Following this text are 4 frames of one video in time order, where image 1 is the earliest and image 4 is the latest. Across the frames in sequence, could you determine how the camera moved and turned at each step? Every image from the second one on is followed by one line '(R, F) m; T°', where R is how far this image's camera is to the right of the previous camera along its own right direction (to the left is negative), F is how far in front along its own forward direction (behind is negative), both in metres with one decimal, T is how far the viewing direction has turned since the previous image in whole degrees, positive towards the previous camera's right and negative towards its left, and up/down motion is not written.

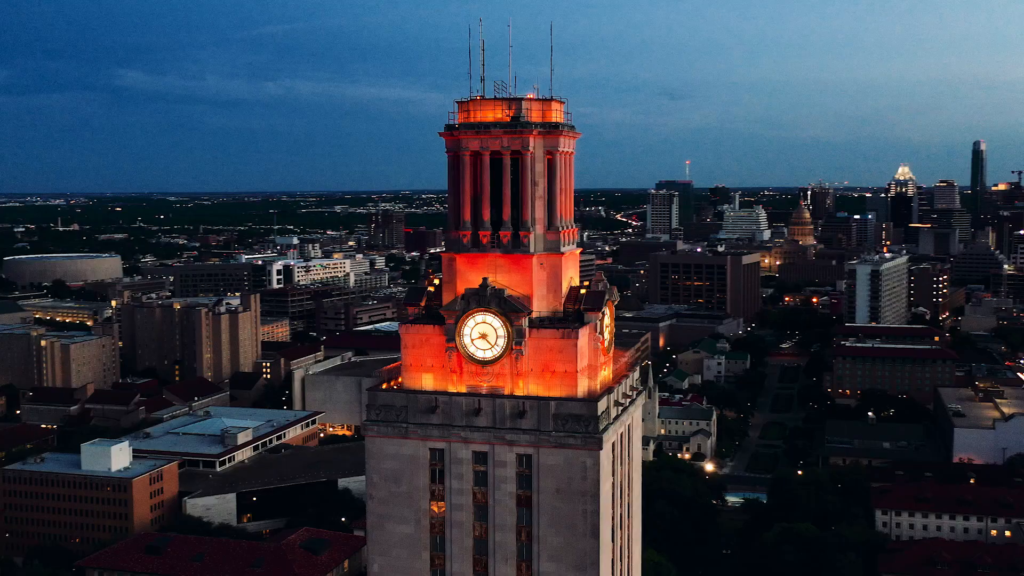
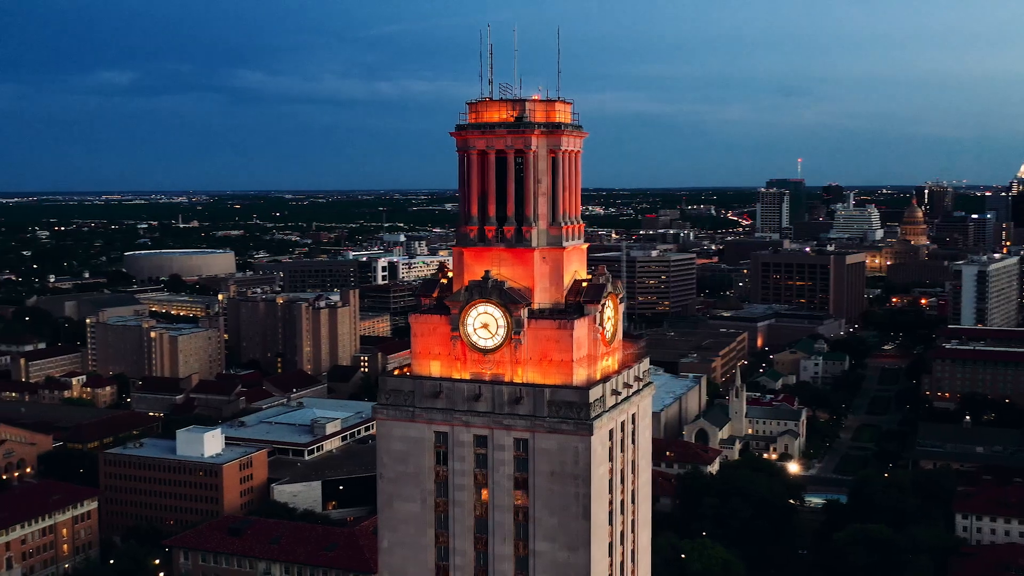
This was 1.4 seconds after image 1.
(+2.1, -1.0) m; -5°
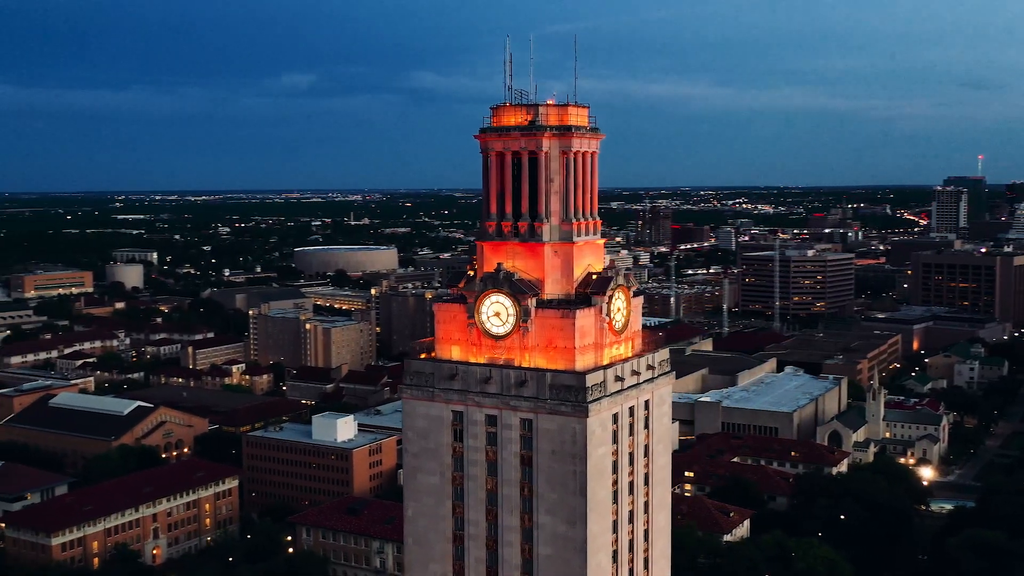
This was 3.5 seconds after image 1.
(+3.3, -1.5) m; -8°
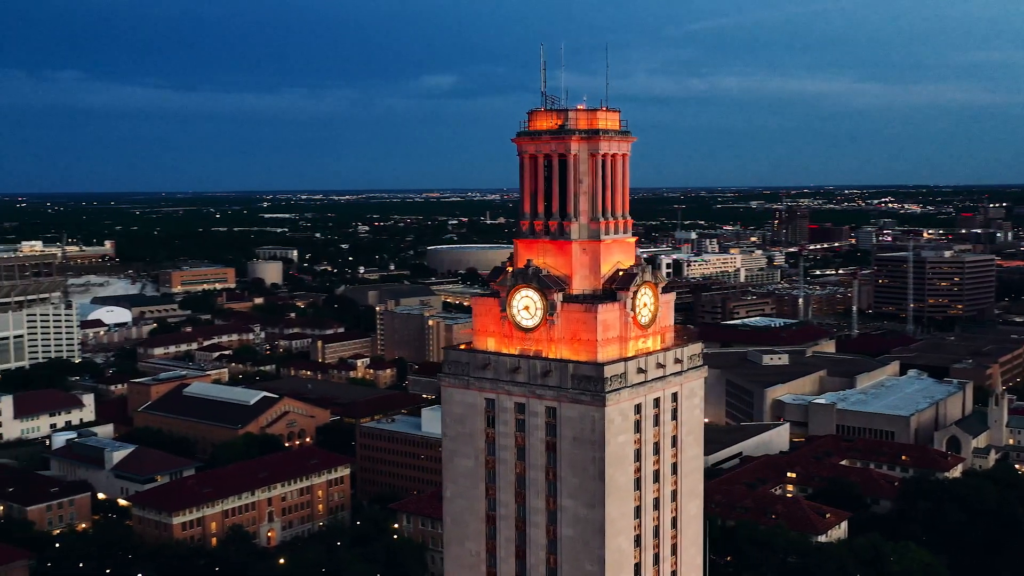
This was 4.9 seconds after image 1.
(+2.4, -1.3) m; -7°
